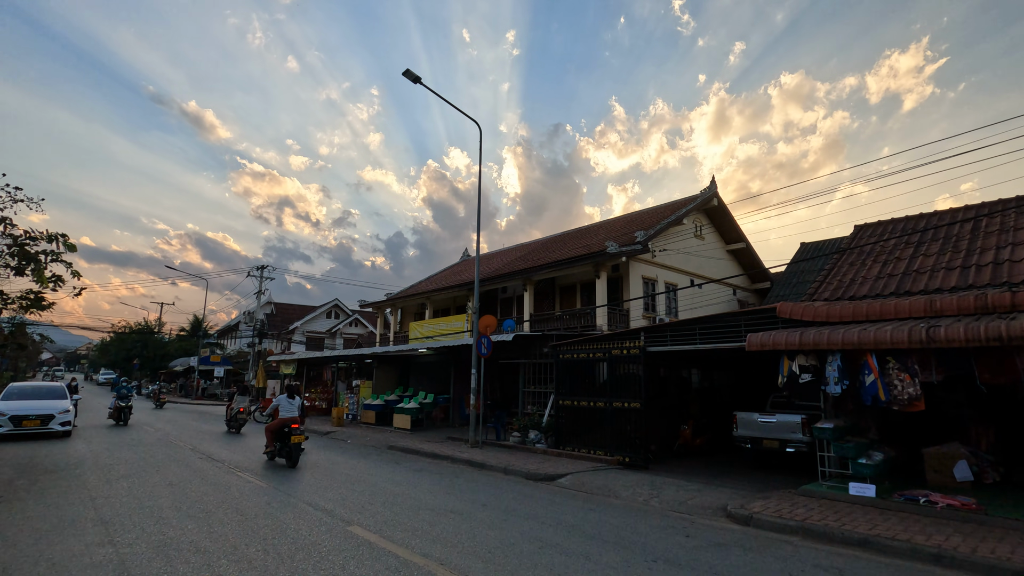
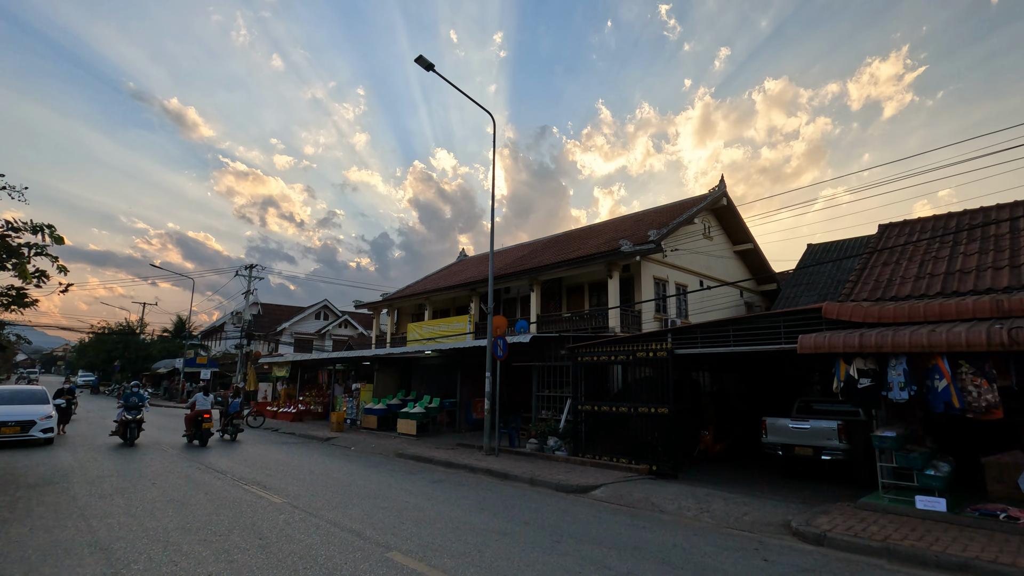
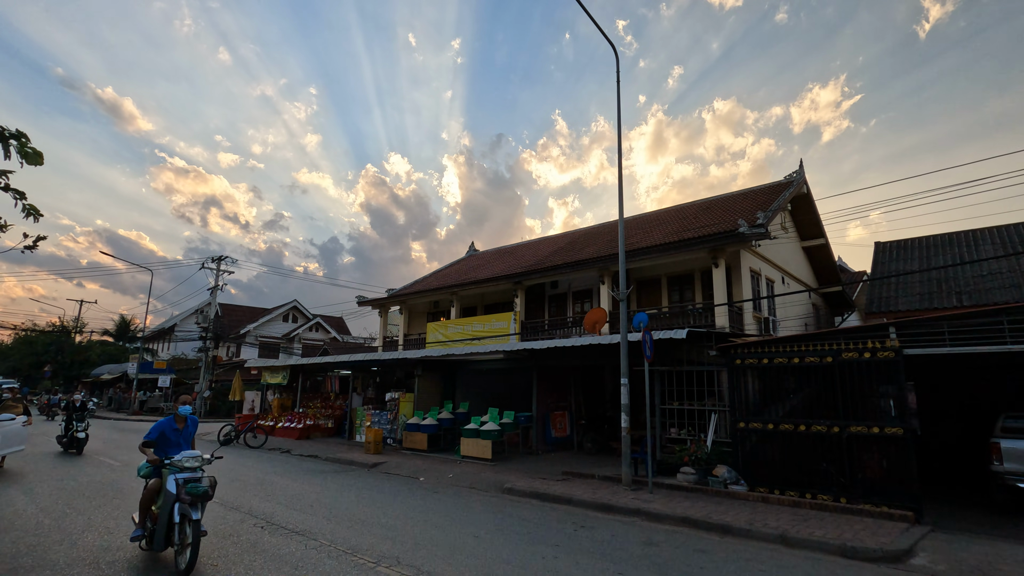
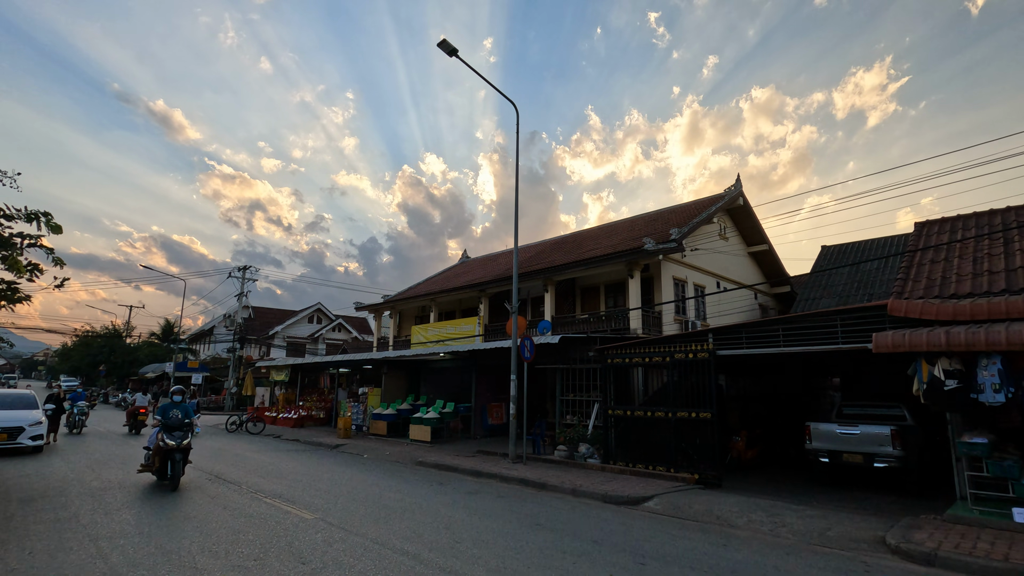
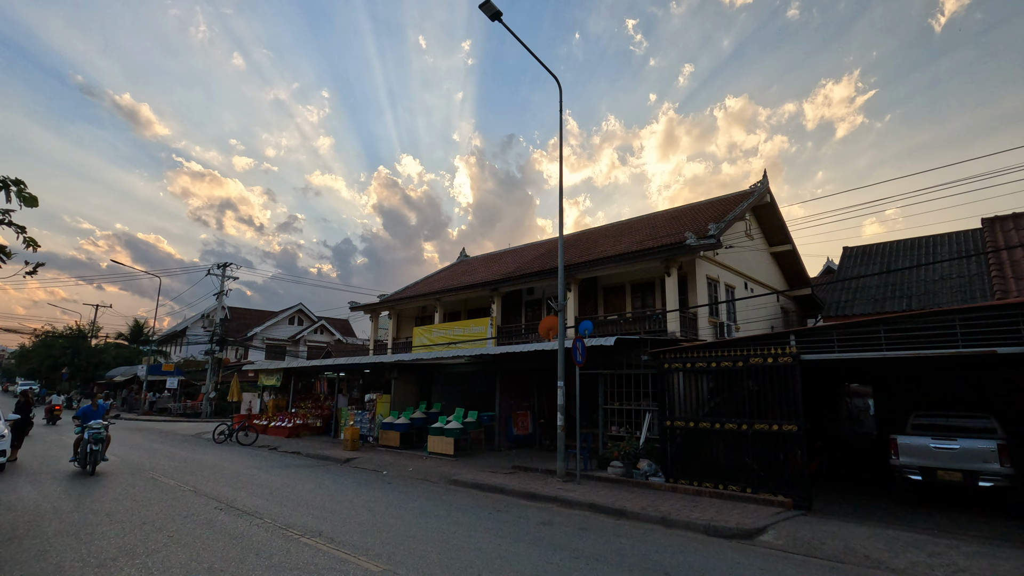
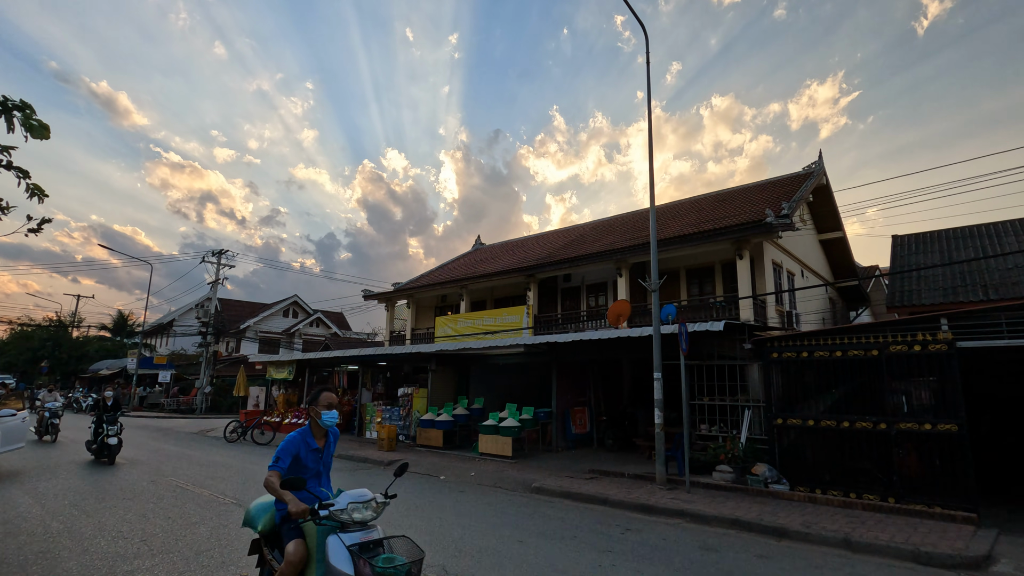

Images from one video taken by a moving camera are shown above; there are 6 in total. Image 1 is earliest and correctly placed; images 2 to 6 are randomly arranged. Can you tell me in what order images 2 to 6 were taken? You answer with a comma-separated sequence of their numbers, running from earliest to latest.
2, 4, 5, 3, 6
